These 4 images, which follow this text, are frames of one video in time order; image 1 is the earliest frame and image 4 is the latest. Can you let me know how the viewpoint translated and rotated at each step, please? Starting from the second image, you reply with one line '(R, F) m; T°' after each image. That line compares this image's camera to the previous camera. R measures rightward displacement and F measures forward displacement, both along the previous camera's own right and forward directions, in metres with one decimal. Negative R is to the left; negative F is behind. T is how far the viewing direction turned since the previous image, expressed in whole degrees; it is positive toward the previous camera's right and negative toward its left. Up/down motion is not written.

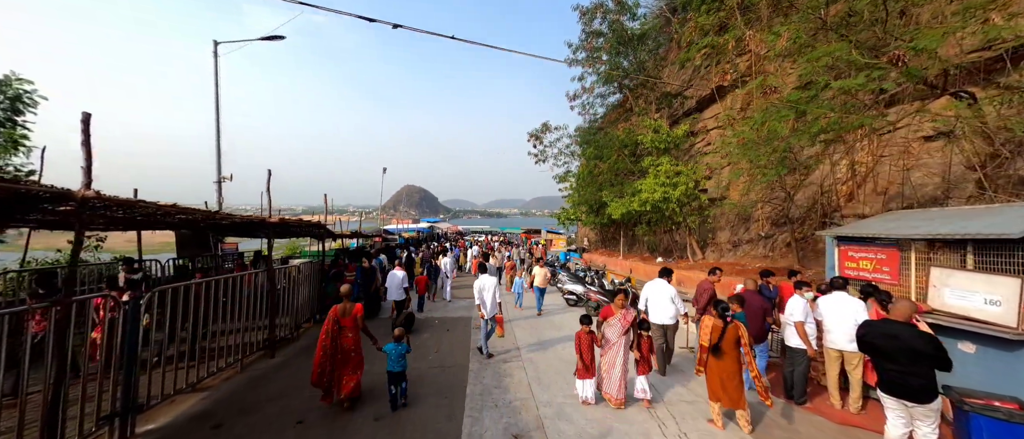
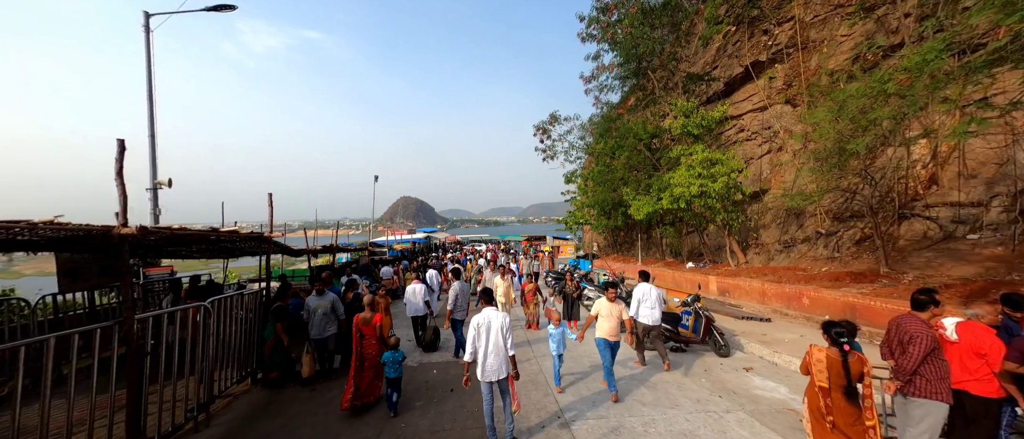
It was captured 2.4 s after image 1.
(-0.4, +2.2) m; 0°
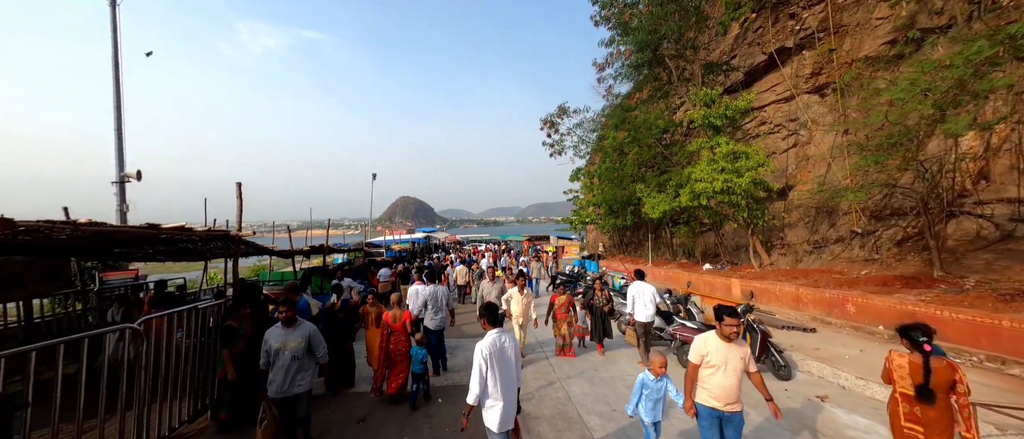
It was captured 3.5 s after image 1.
(-0.3, +0.9) m; 0°
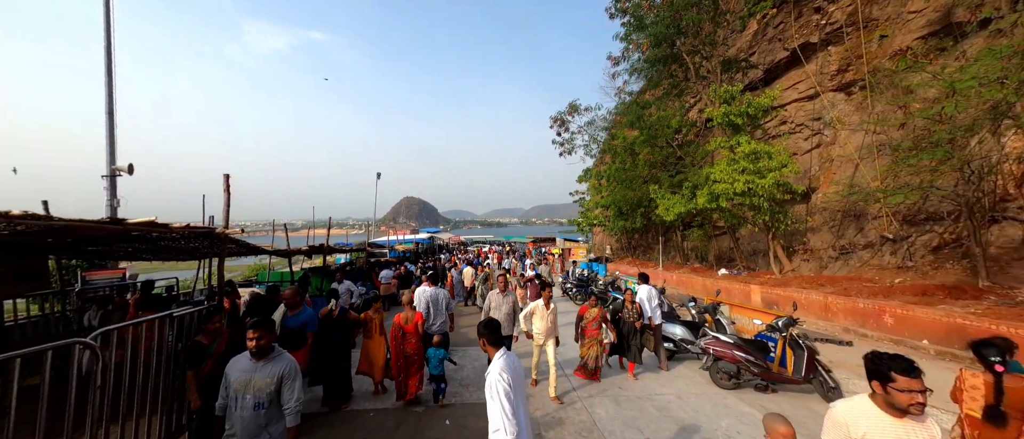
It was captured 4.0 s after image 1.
(-0.2, +0.5) m; -1°
